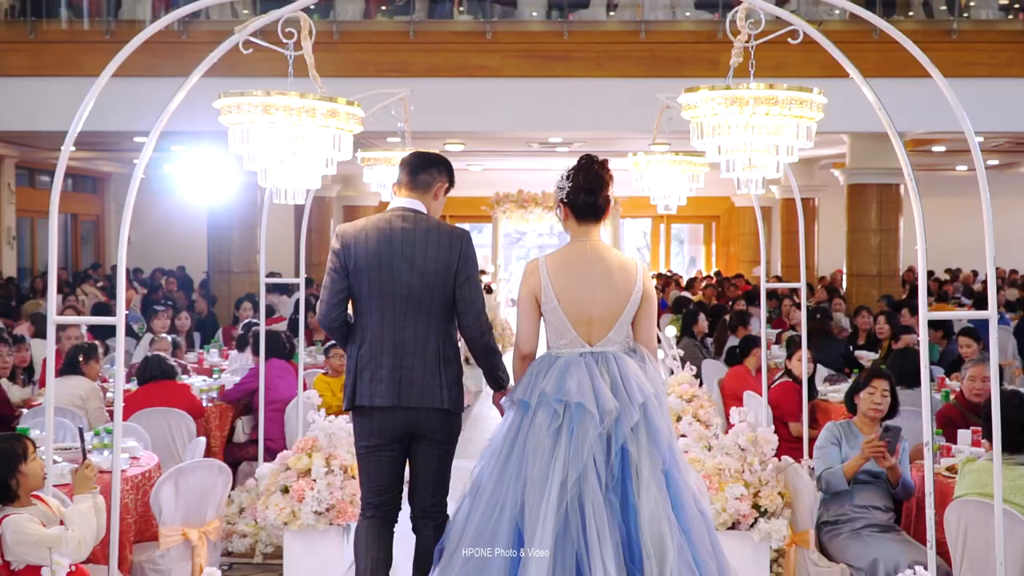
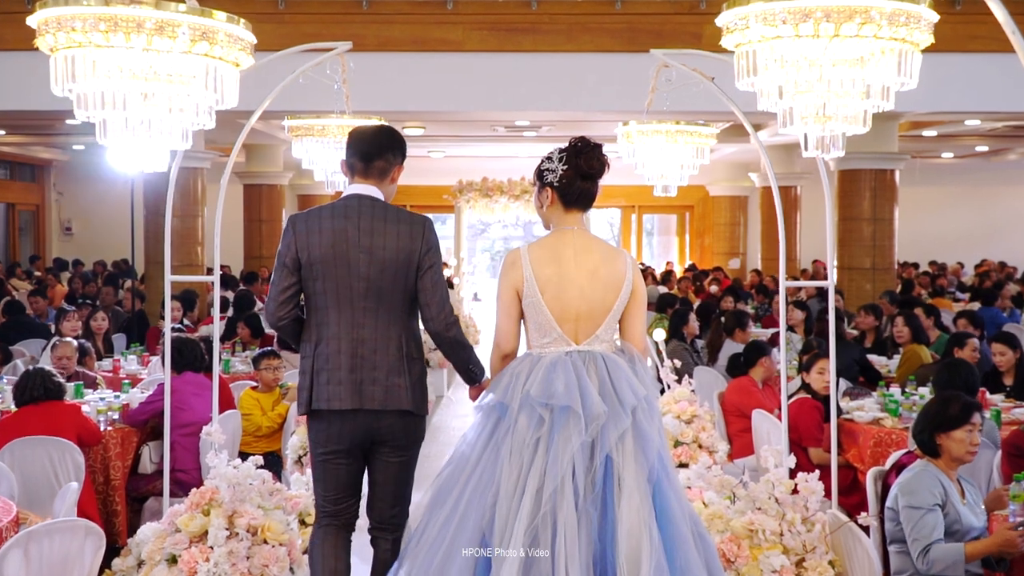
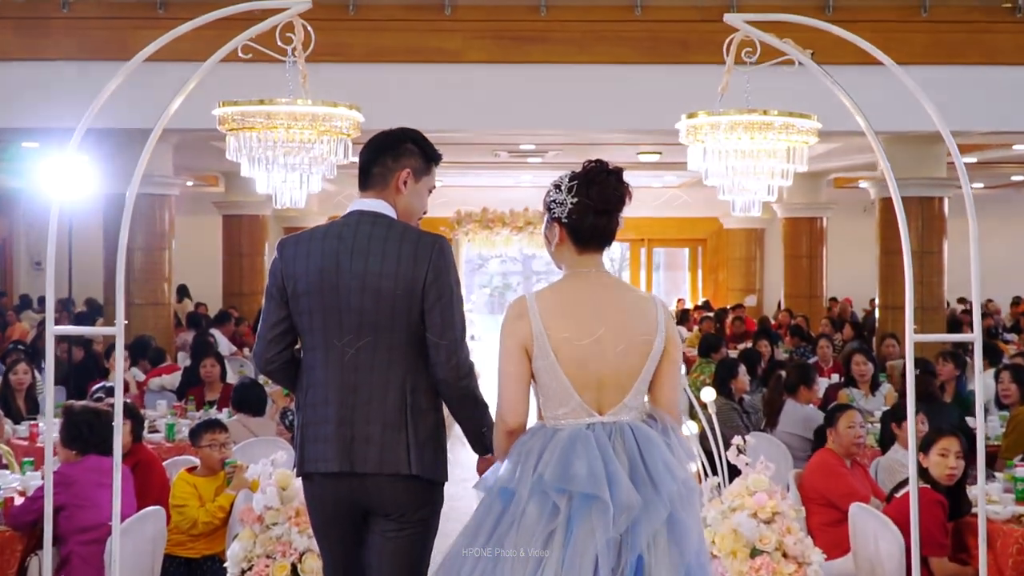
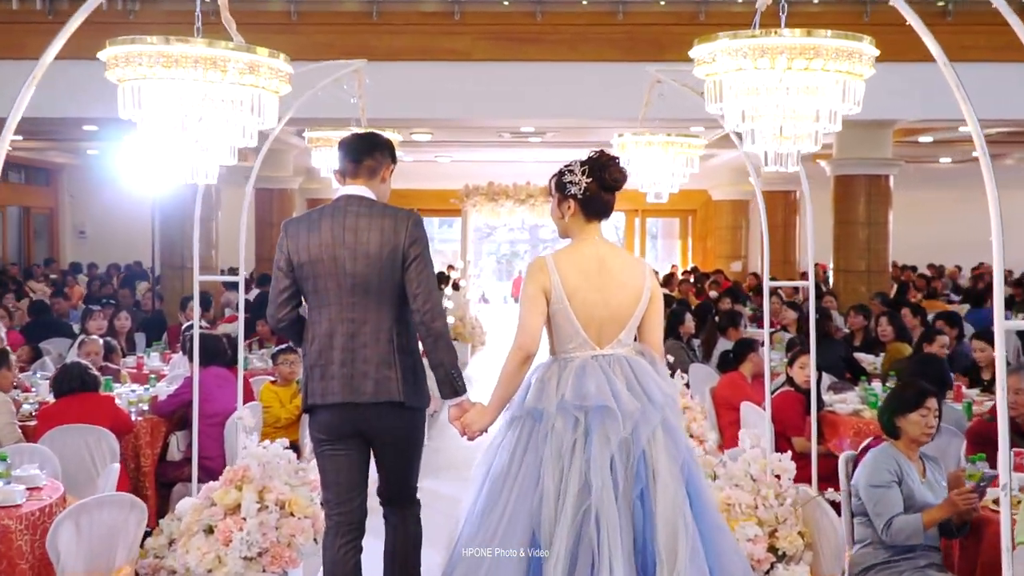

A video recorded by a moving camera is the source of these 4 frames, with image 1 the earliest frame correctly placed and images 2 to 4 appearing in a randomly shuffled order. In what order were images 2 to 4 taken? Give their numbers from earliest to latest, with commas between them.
4, 2, 3
